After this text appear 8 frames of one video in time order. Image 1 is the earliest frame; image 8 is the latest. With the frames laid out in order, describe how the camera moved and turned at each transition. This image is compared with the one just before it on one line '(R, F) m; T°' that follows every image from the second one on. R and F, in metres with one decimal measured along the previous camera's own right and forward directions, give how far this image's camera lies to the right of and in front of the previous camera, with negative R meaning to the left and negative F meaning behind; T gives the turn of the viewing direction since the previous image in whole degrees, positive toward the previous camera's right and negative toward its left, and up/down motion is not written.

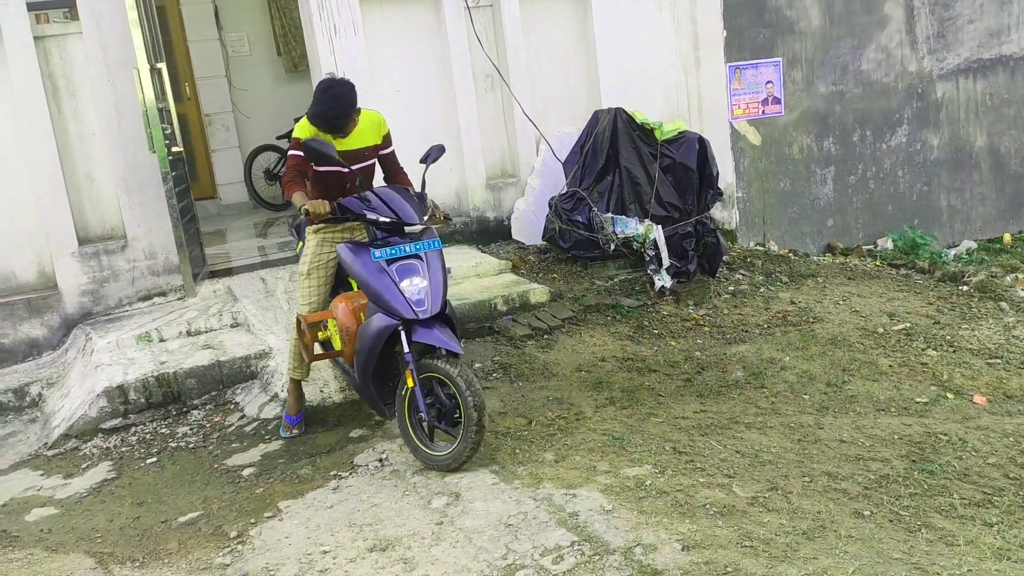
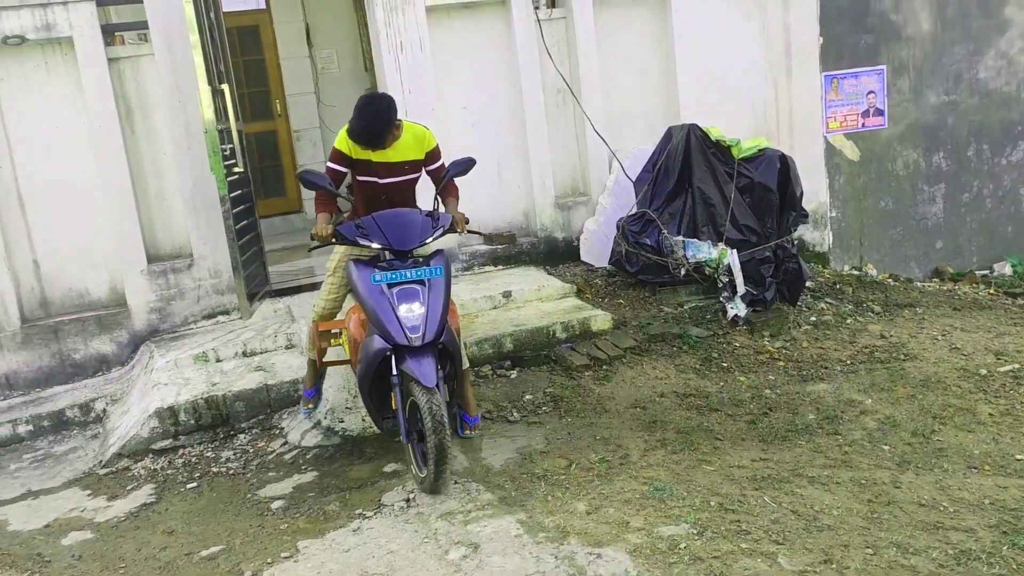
(+0.3, +0.2) m; -7°
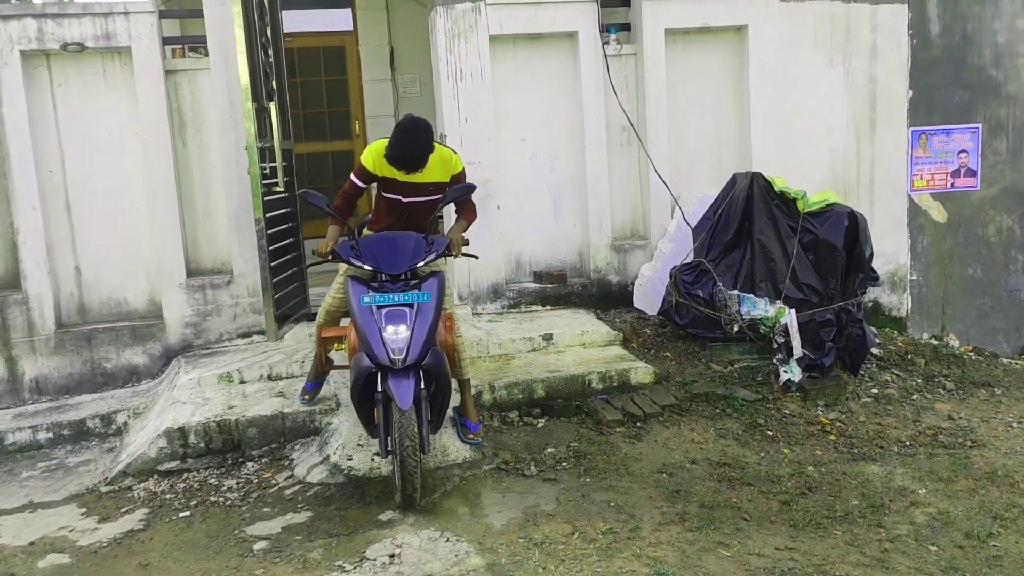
(+0.3, +0.3) m; -6°
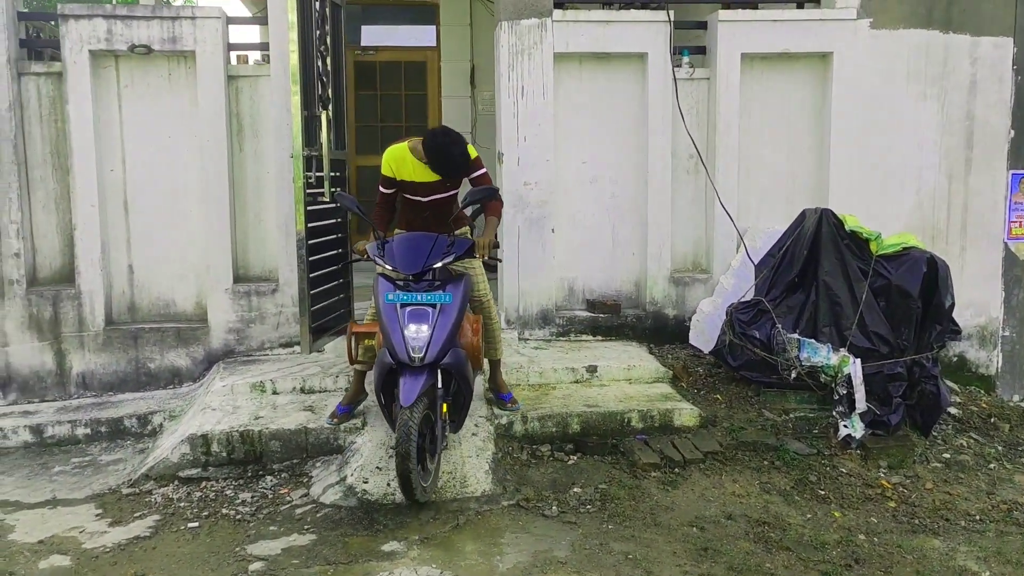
(+0.3, +0.2) m; -6°
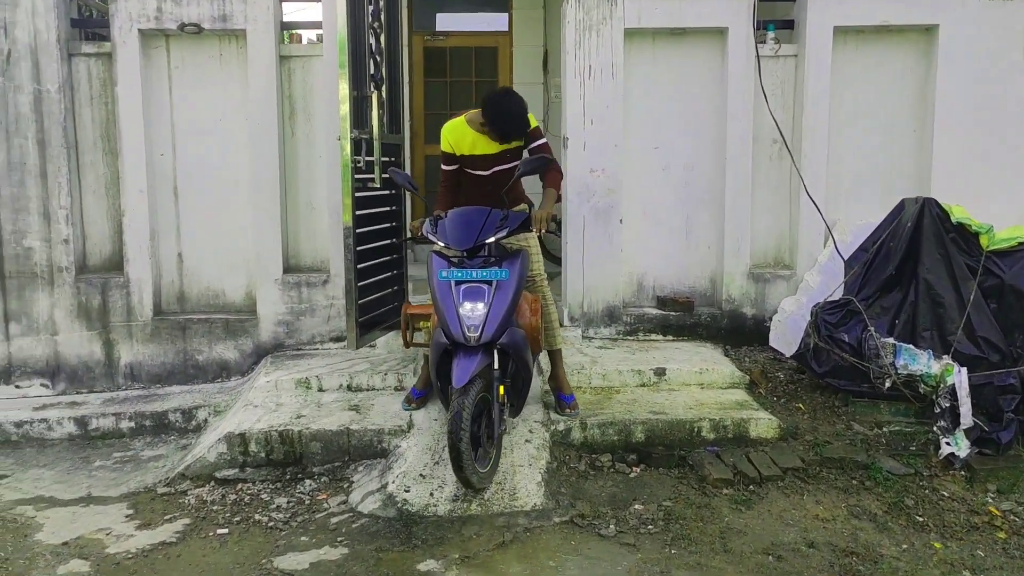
(+0.1, +0.4) m; -5°
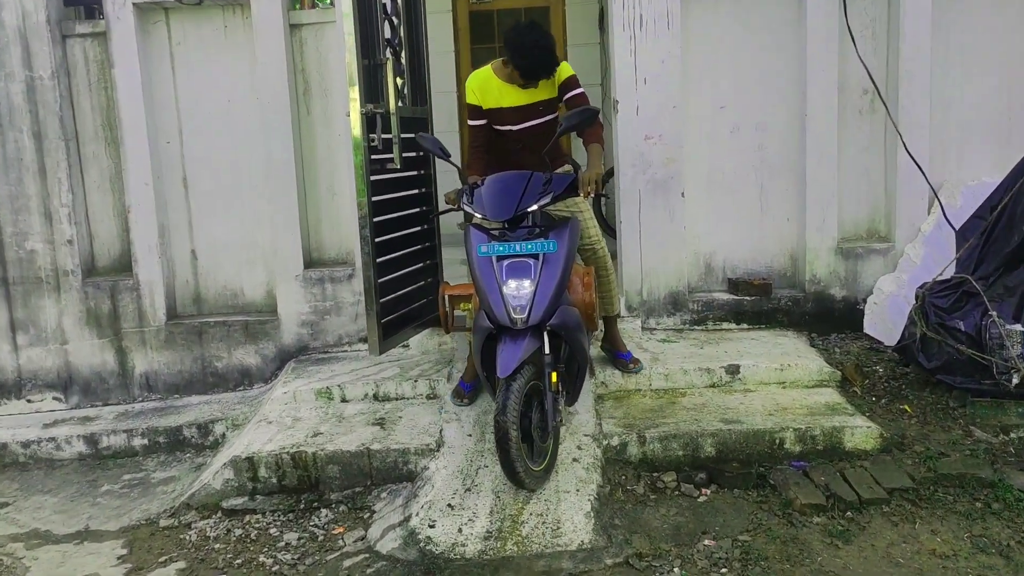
(+0.1, +0.6) m; -5°
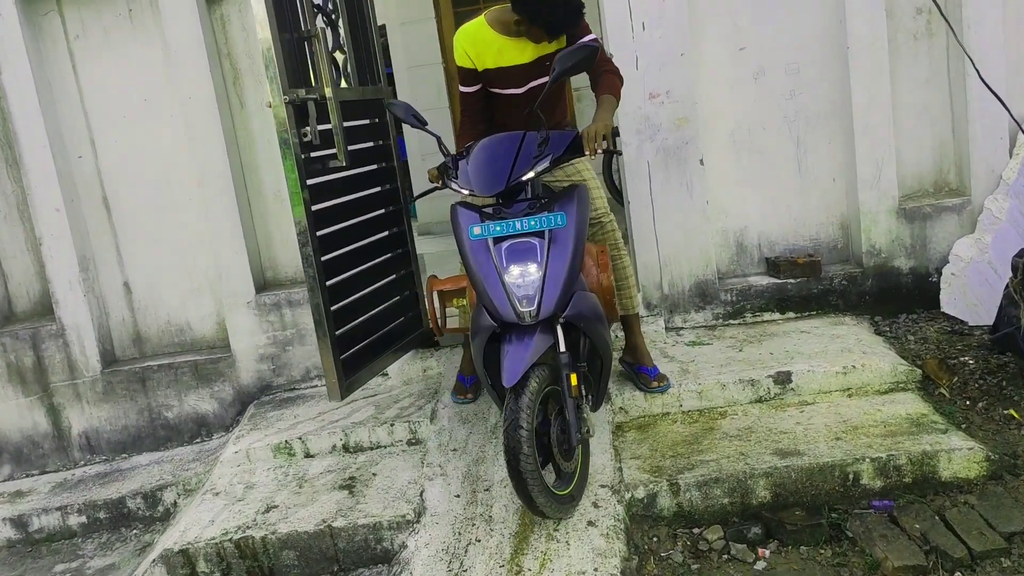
(+0.2, +0.8) m; -2°
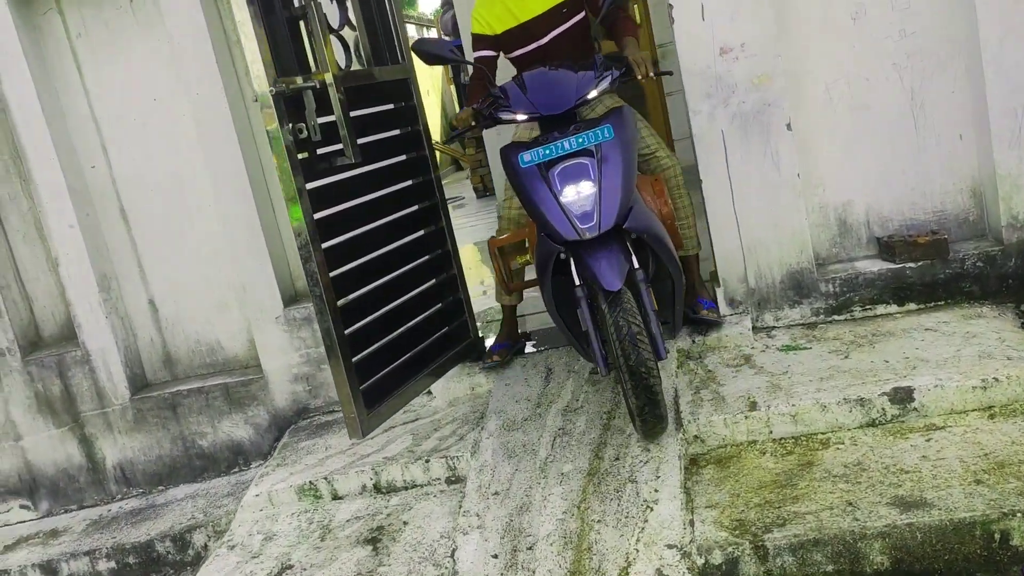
(+0.2, +0.5) m; -7°
